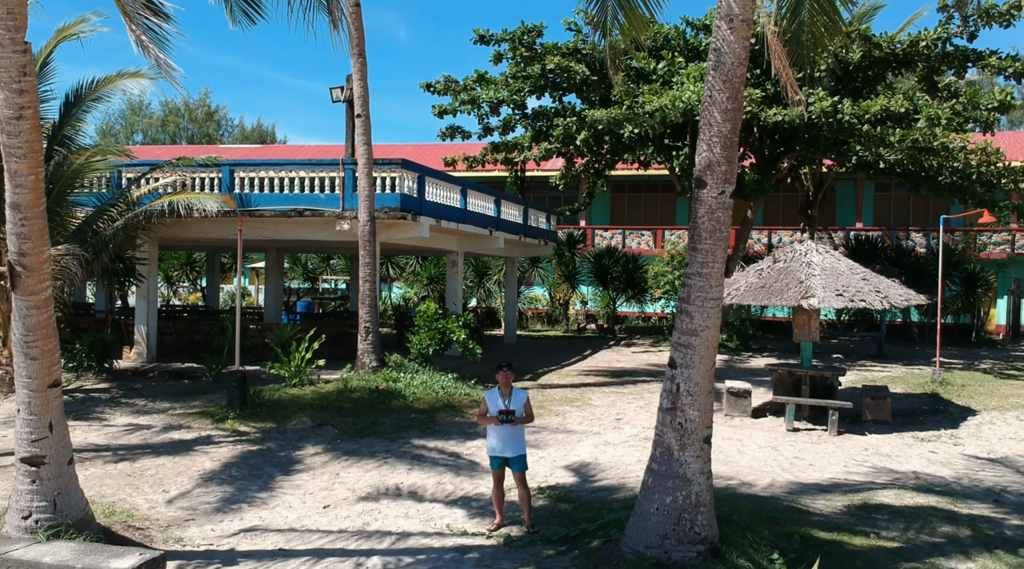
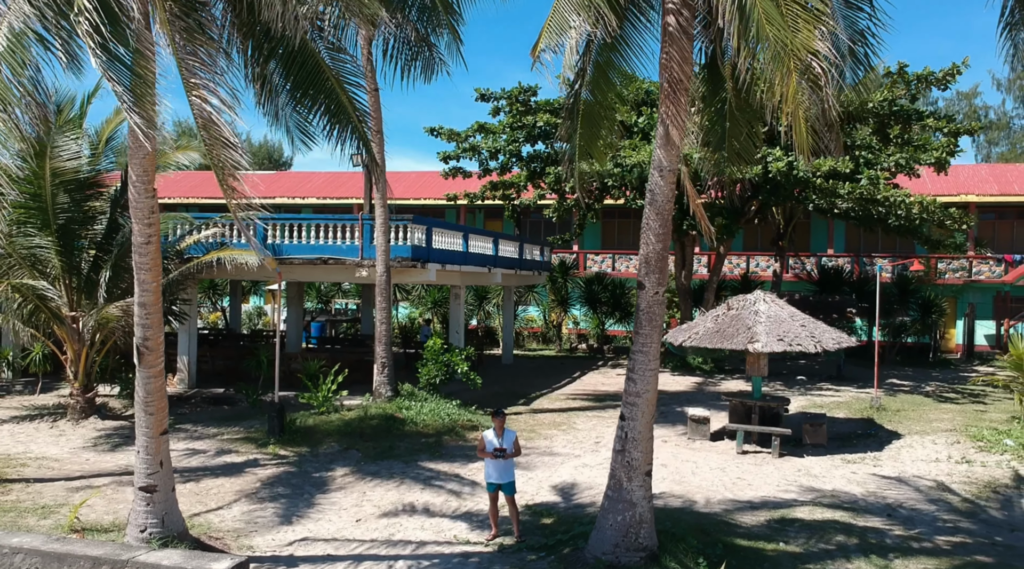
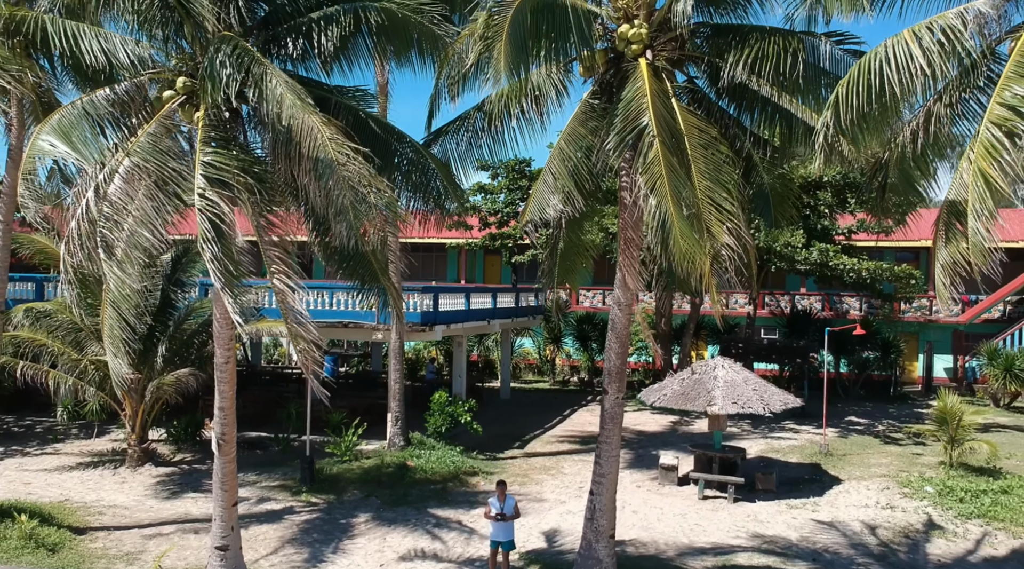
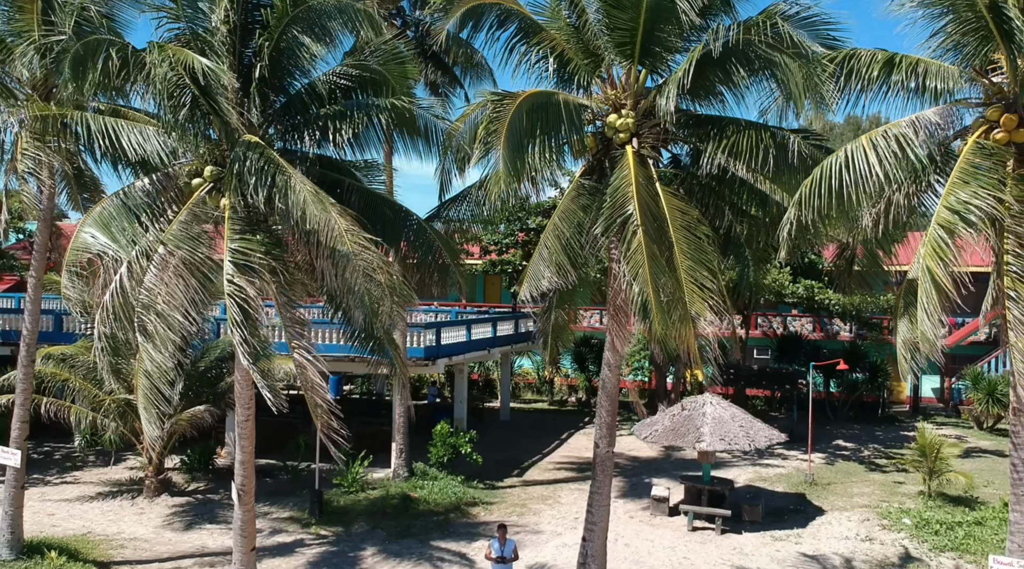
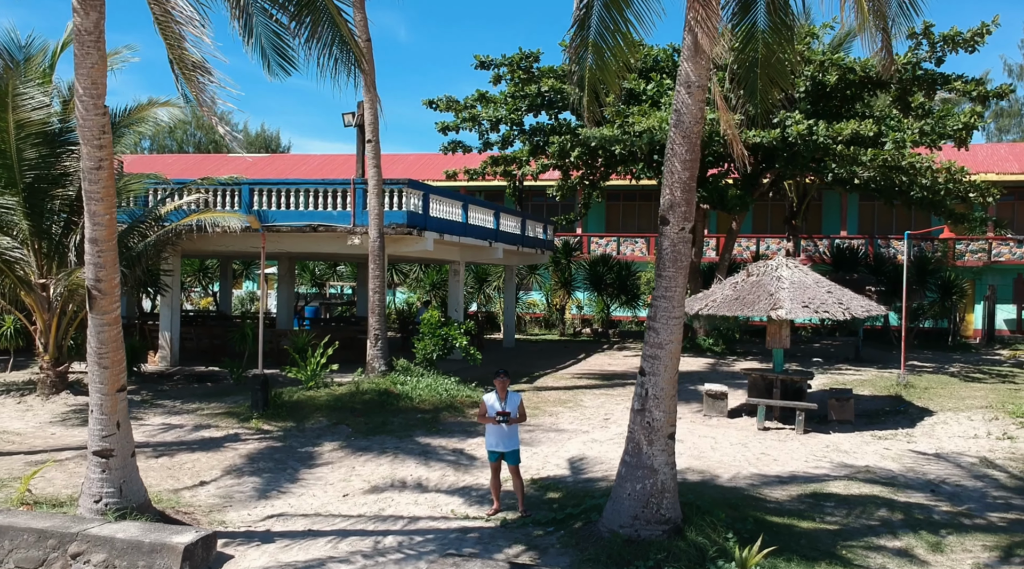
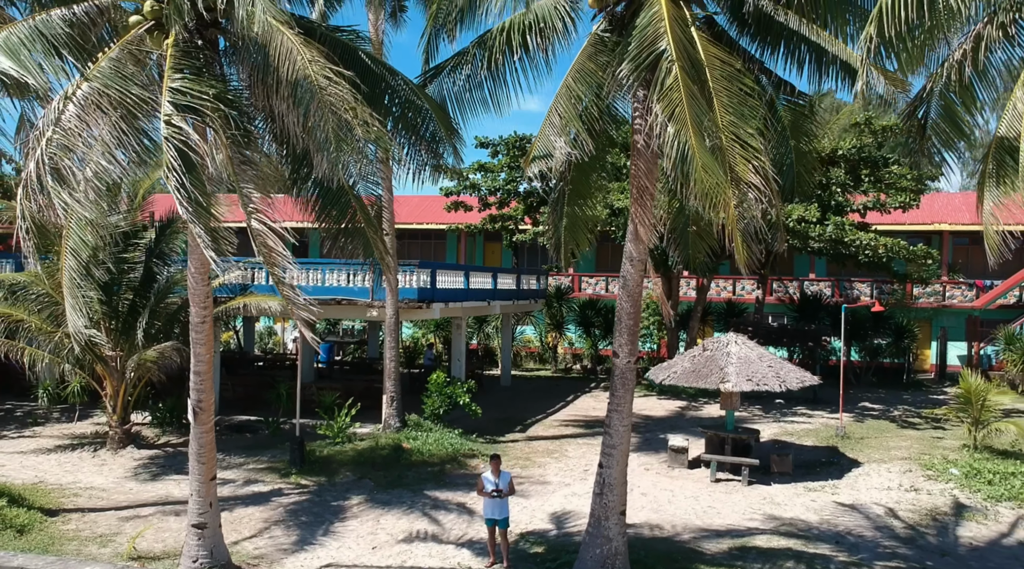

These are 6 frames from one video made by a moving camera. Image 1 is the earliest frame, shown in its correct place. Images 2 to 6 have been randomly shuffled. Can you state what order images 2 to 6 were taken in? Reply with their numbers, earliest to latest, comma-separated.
5, 2, 6, 3, 4
